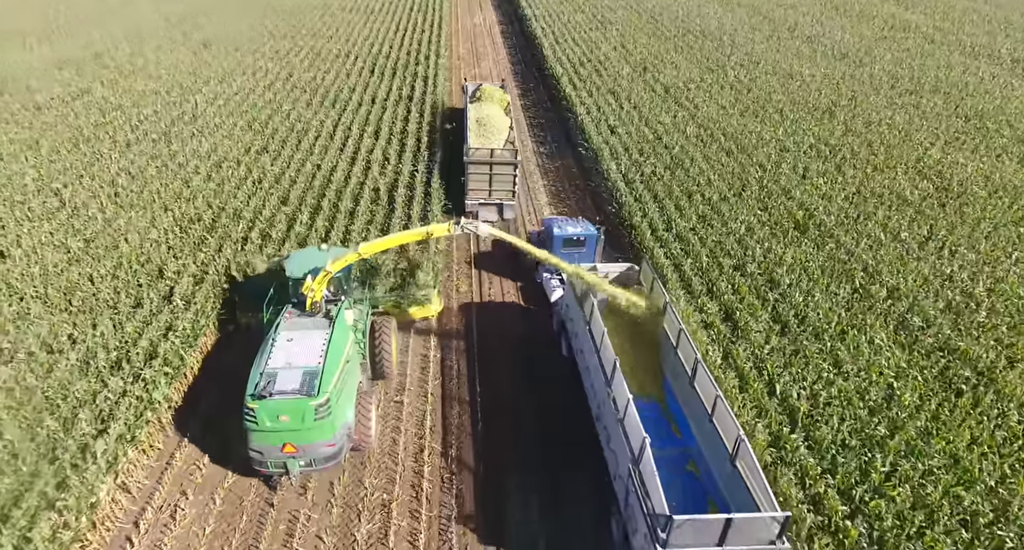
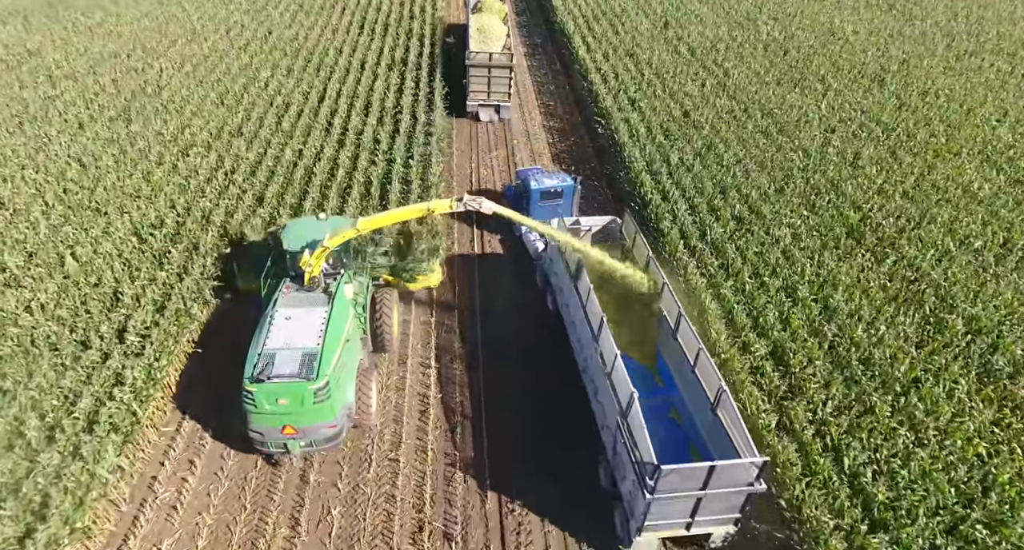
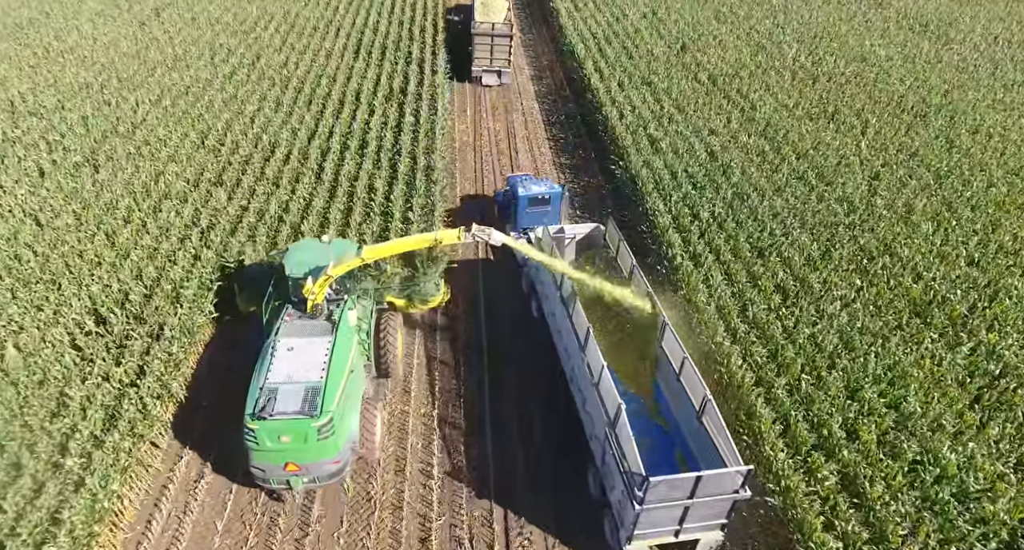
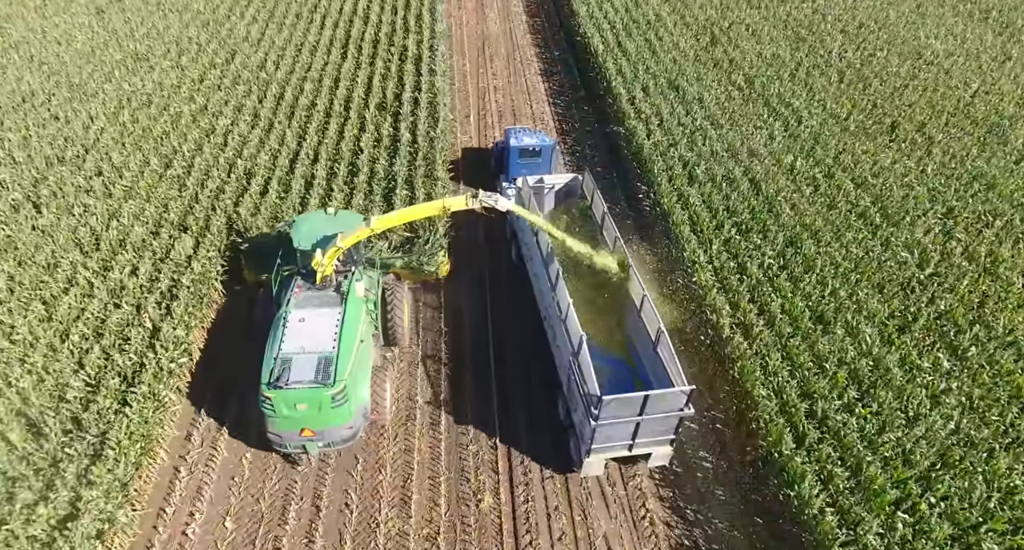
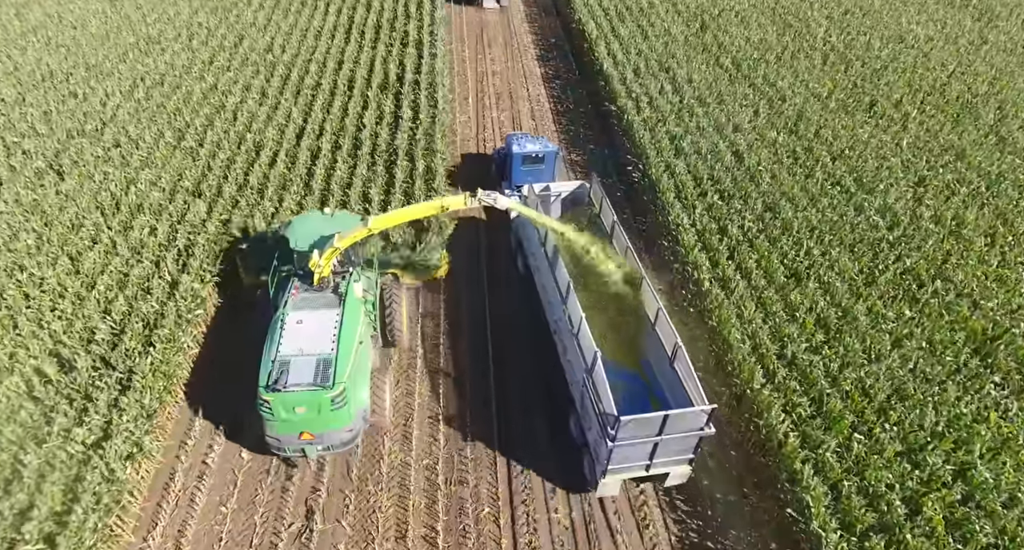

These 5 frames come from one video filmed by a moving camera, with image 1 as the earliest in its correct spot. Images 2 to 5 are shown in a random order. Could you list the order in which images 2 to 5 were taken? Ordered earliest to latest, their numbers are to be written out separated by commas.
2, 3, 5, 4
